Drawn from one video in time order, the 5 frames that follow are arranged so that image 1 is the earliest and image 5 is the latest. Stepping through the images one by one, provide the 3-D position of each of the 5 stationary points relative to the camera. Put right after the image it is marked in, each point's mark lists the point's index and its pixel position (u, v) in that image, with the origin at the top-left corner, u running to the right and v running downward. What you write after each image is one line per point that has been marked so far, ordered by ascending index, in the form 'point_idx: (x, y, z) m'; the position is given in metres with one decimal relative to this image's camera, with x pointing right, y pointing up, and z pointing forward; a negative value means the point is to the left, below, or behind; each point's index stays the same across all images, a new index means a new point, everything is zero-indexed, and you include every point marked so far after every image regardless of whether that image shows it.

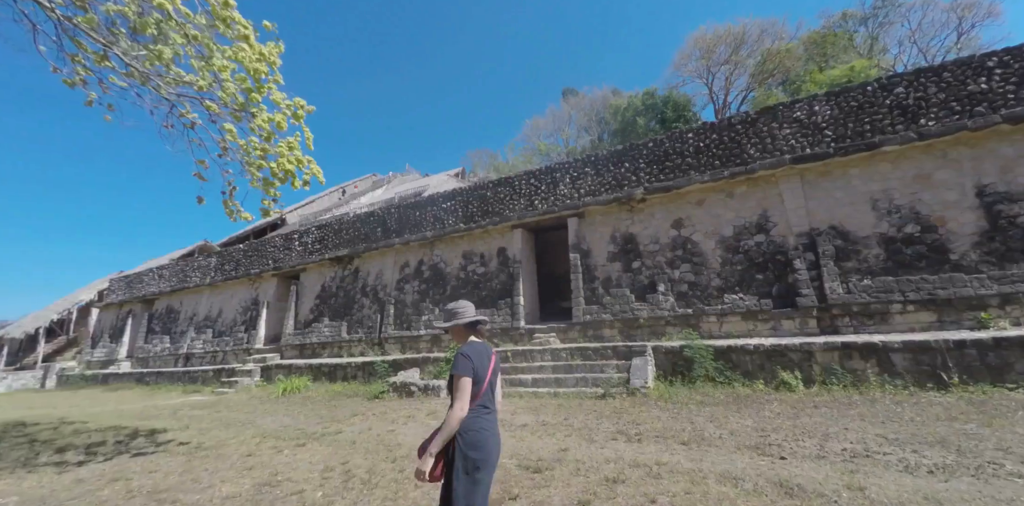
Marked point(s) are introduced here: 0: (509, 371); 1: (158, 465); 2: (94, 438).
0: (-0.1, -2.2, +7.2) m
1: (-3.4, -2.1, +3.8) m
2: (-5.6, -2.5, +5.3) m
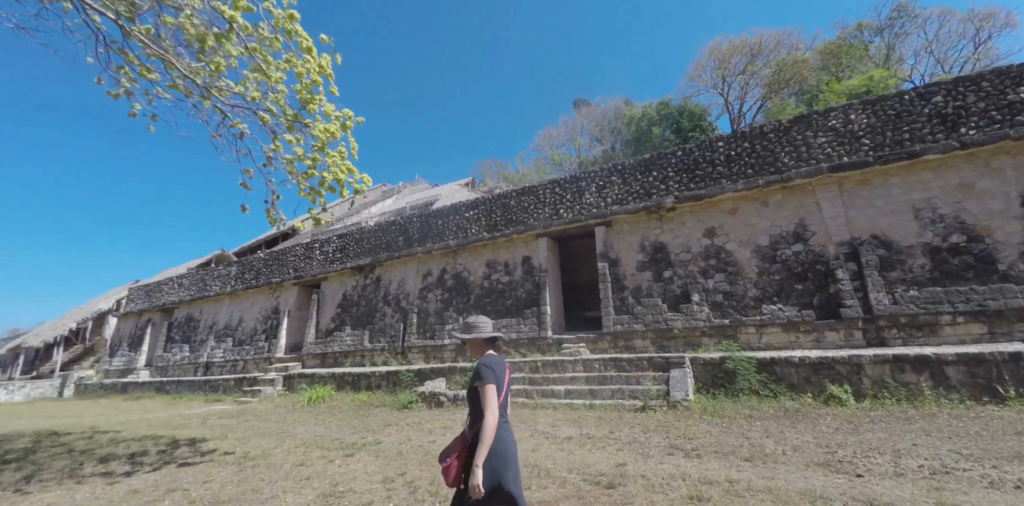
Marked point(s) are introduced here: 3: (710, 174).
0: (+0.5, -2.4, +7.1) m
1: (-2.9, -2.1, +3.8) m
2: (-5.1, -2.6, +5.3) m
3: (+3.9, +1.6, +7.7) m
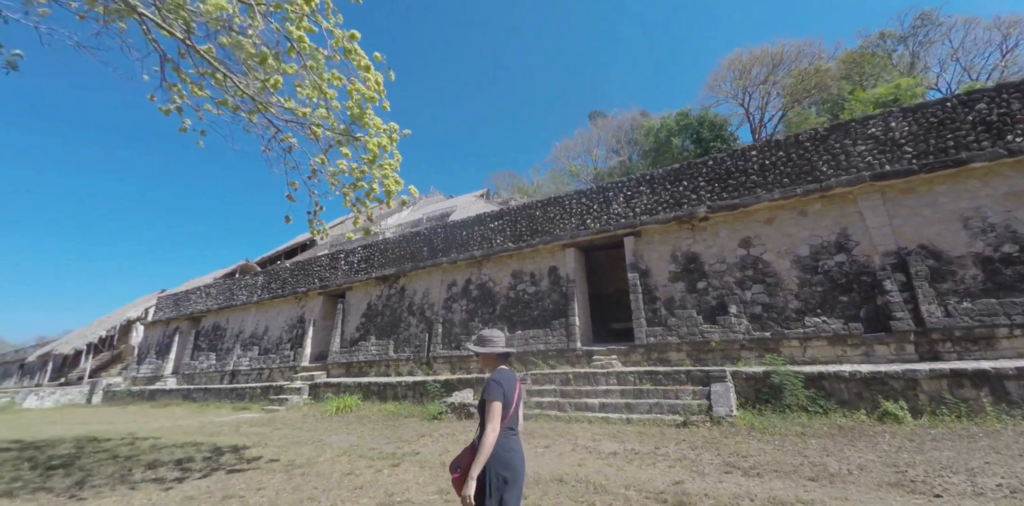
0: (+1.1, -2.6, +7.0) m
1: (-2.4, -2.2, +3.8) m
2: (-4.6, -2.7, +5.3) m
3: (+4.5, +1.4, +7.6) m
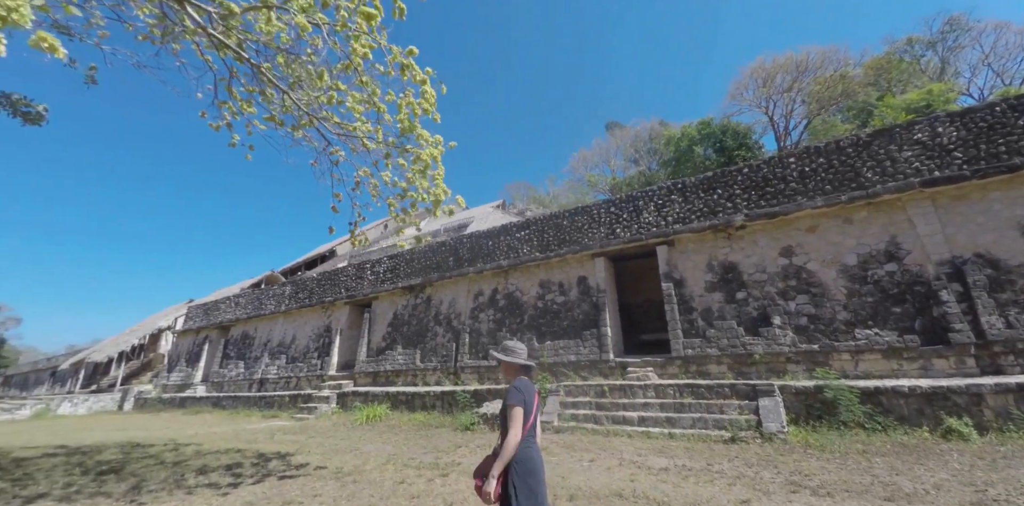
0: (+1.7, -2.7, +6.9) m
1: (-1.9, -2.3, +3.8) m
2: (-4.0, -2.9, +5.4) m
3: (+5.2, +1.2, +7.5) m
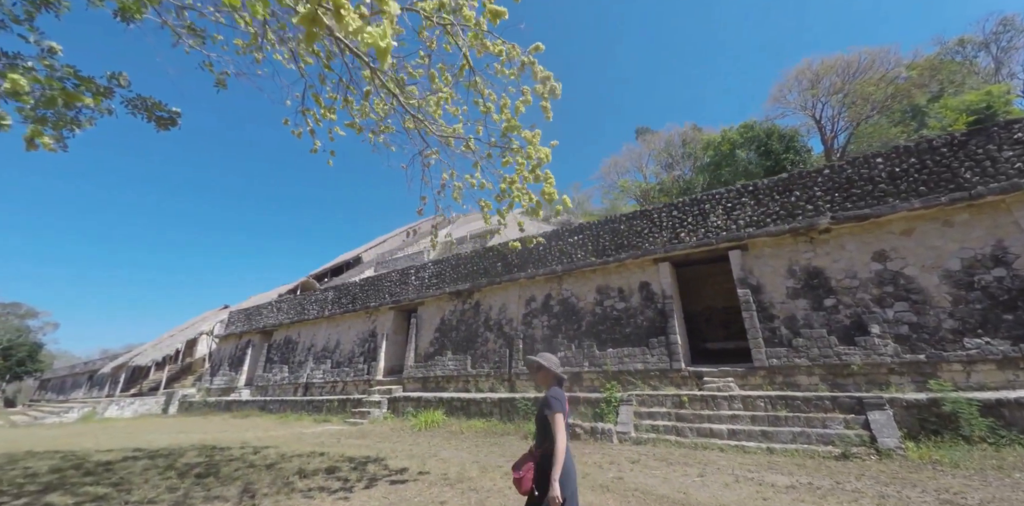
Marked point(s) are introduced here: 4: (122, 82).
0: (+3.0, -2.8, +6.6) m
1: (-0.7, -2.3, +3.7) m
2: (-2.7, -2.9, +5.4) m
3: (+6.5, +1.1, +7.1) m
4: (-3.5, +1.5, +3.5) m
